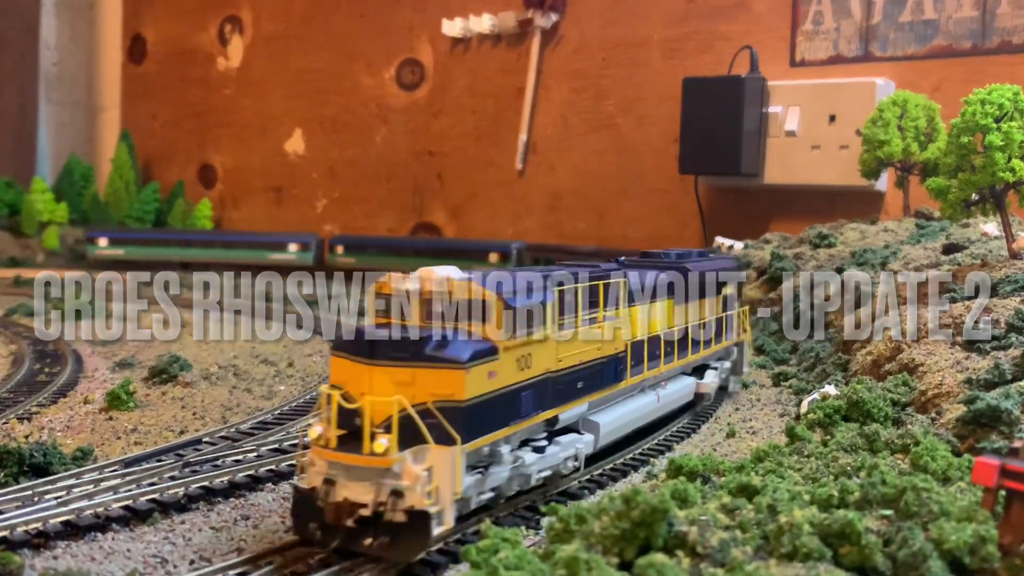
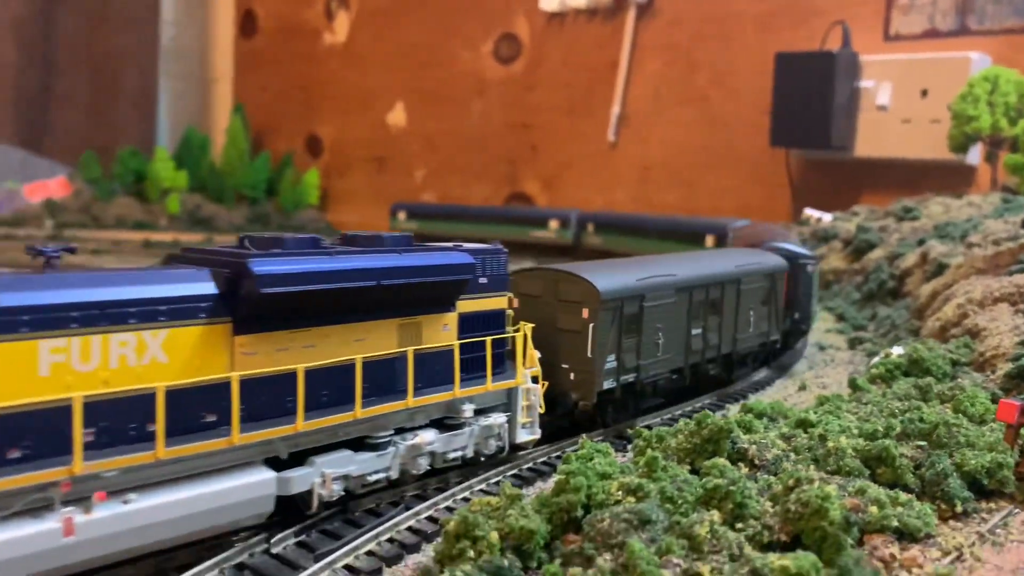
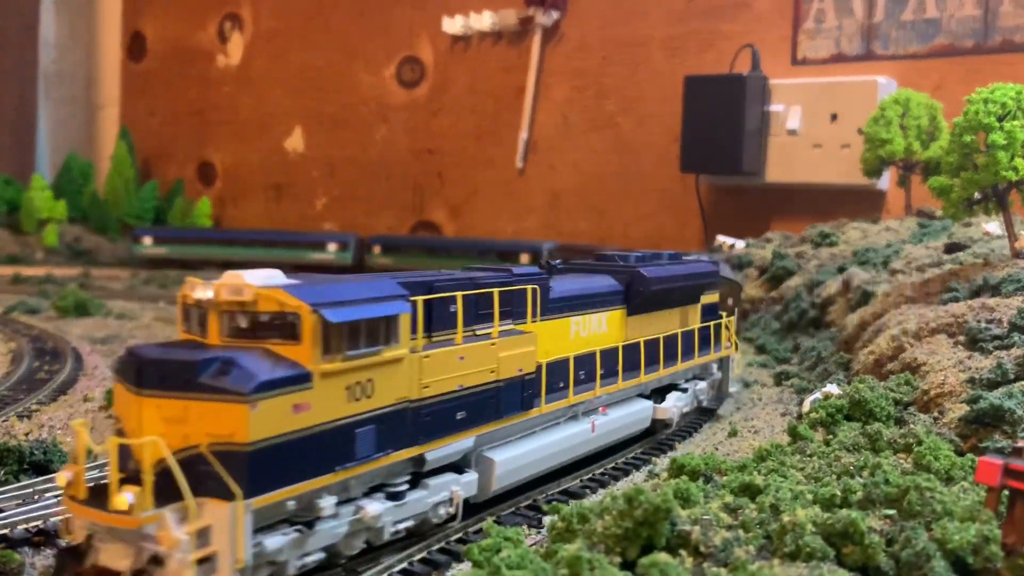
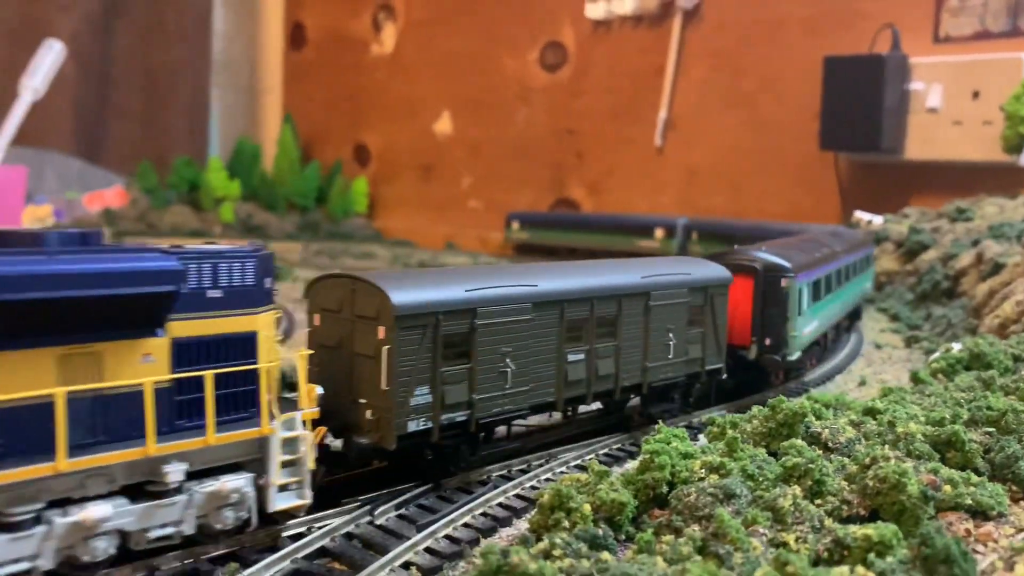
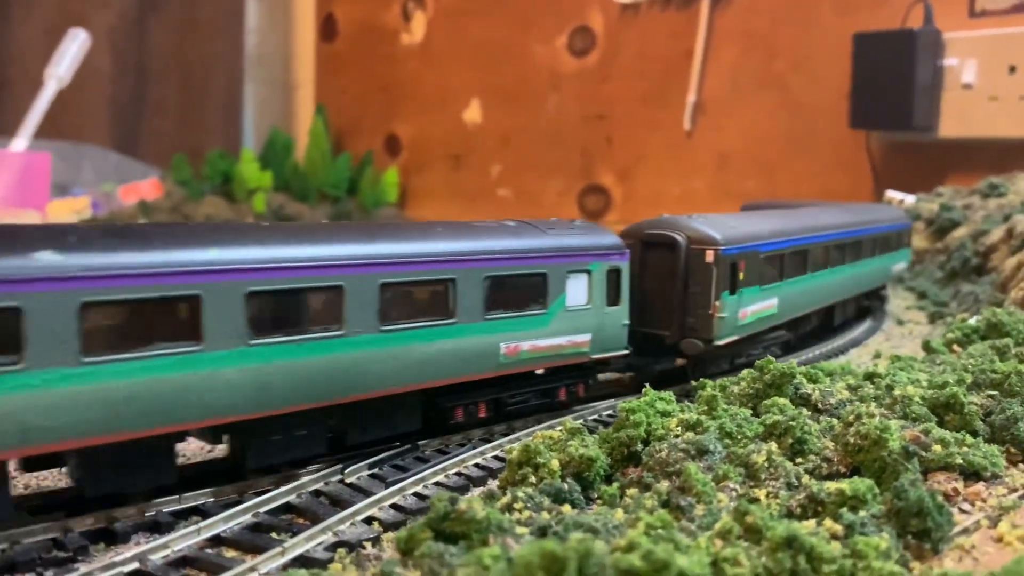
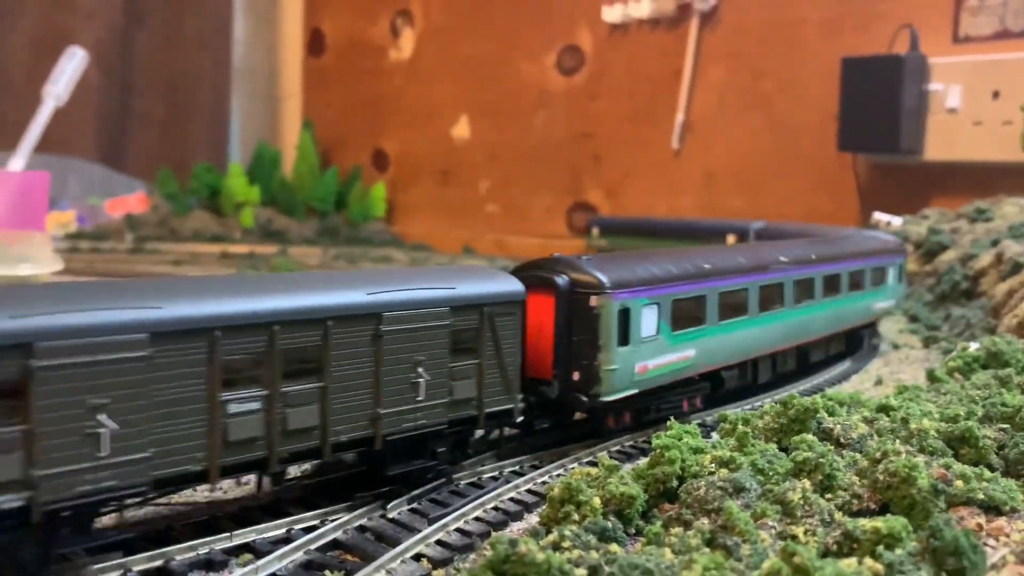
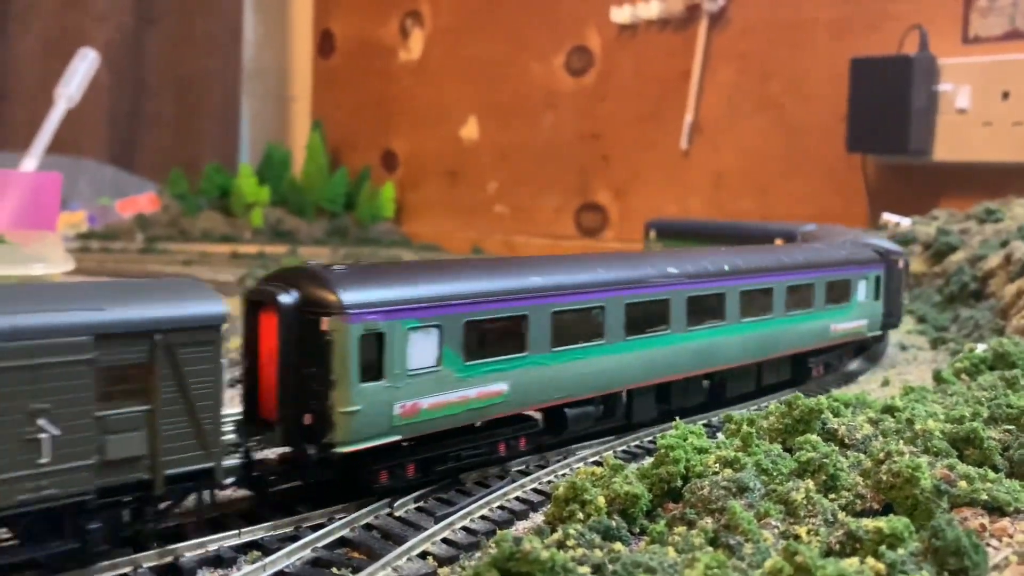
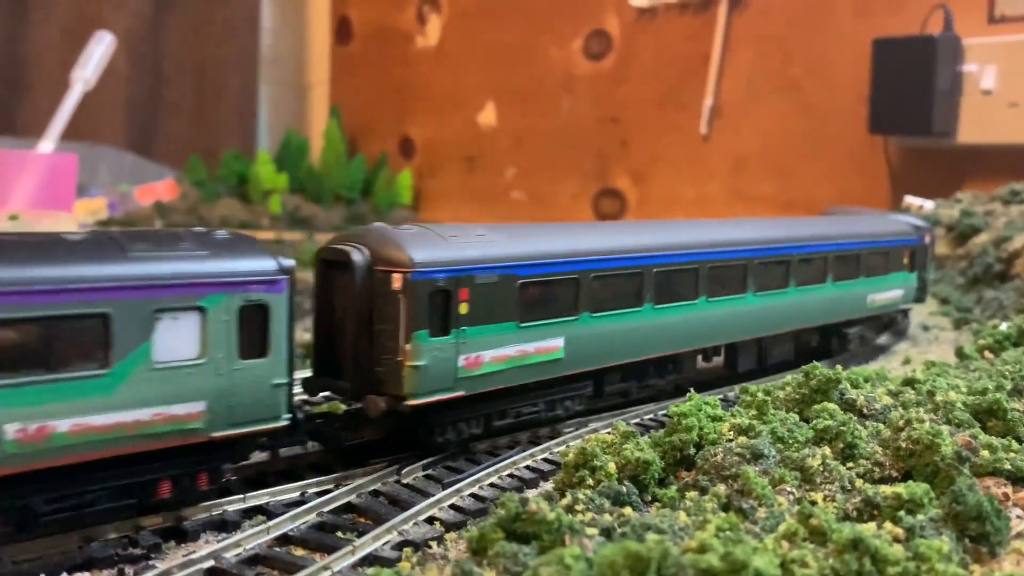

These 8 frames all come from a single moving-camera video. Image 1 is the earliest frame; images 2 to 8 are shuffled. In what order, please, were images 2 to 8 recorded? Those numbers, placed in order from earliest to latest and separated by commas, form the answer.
3, 2, 4, 6, 7, 5, 8
